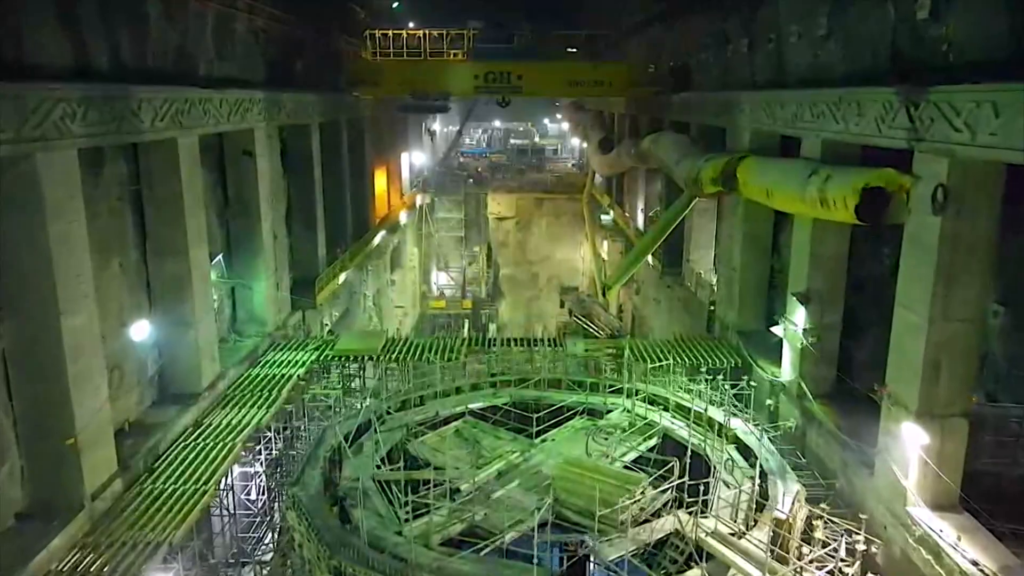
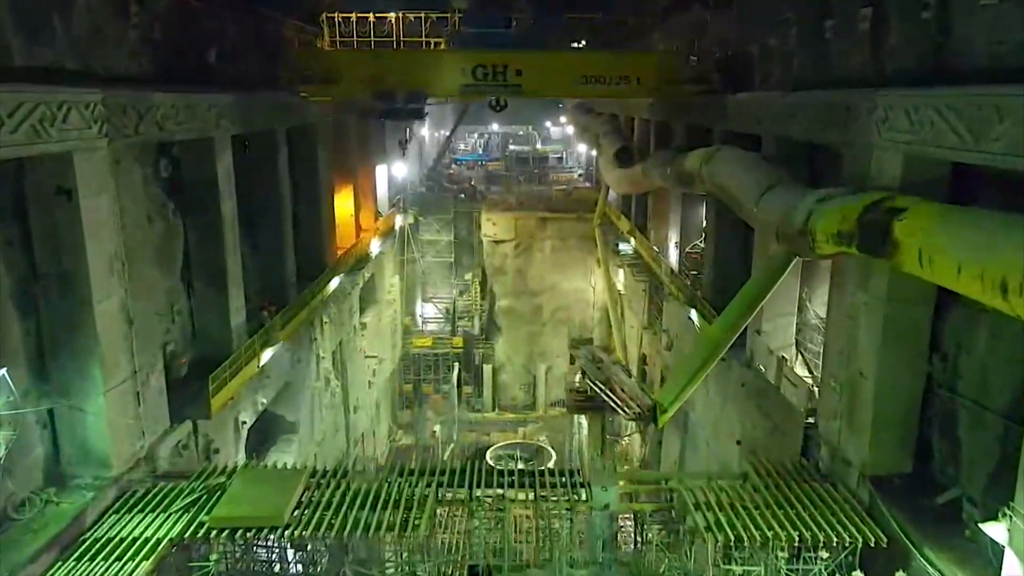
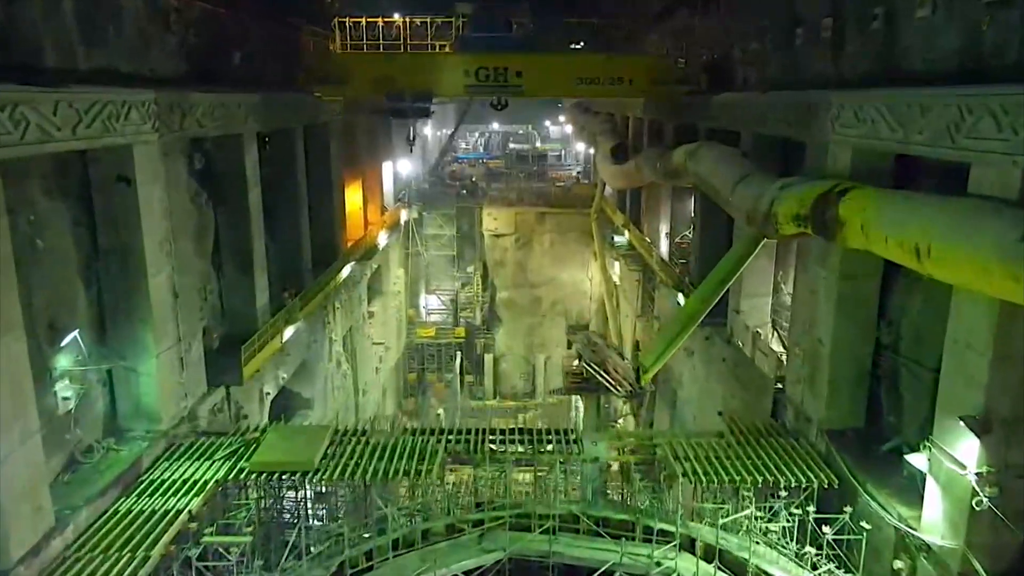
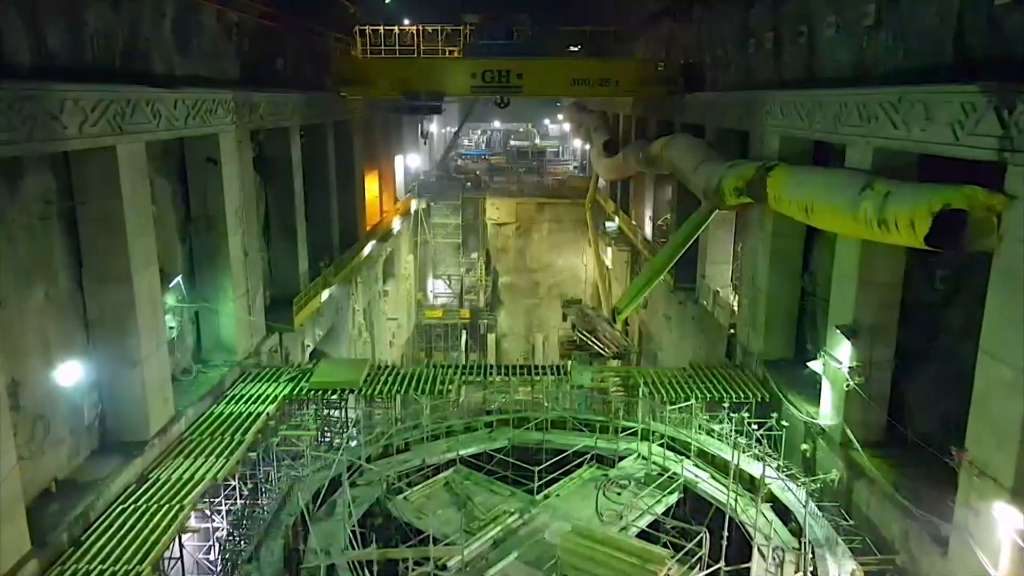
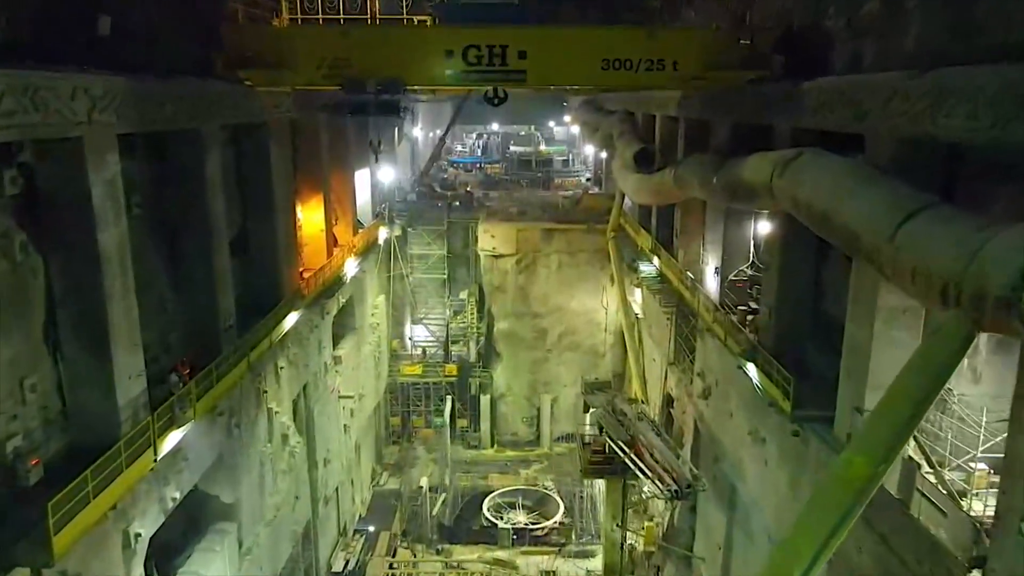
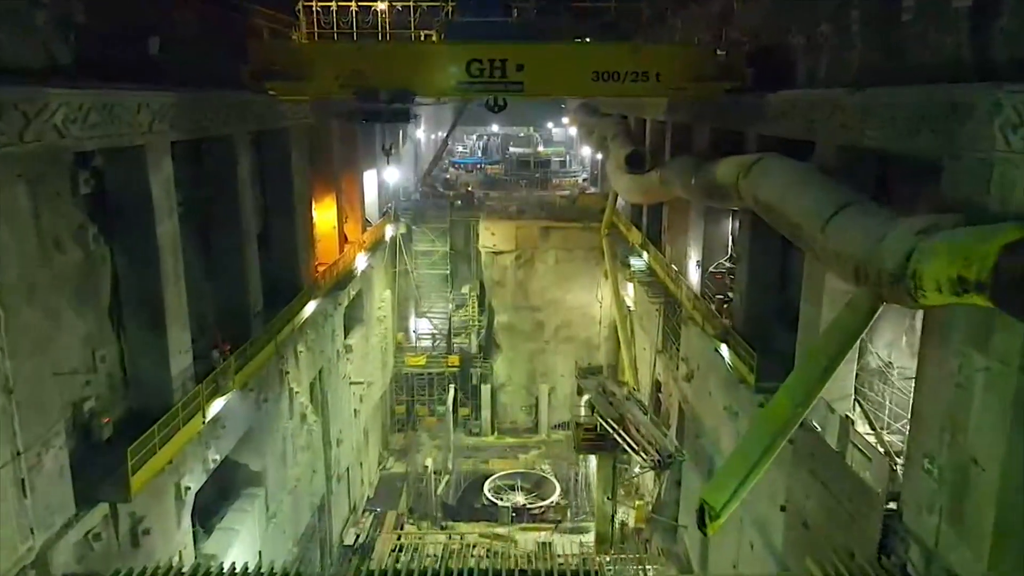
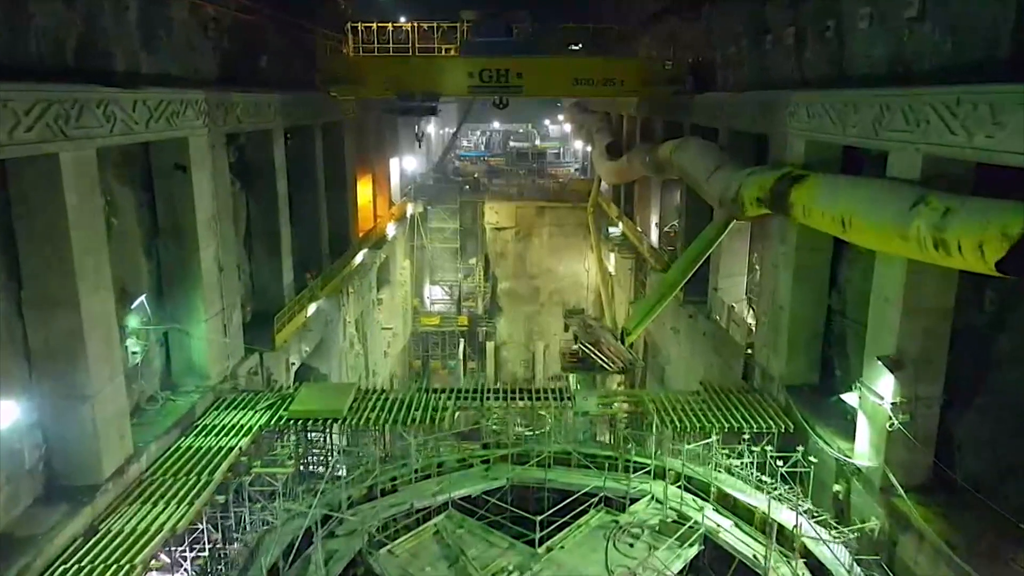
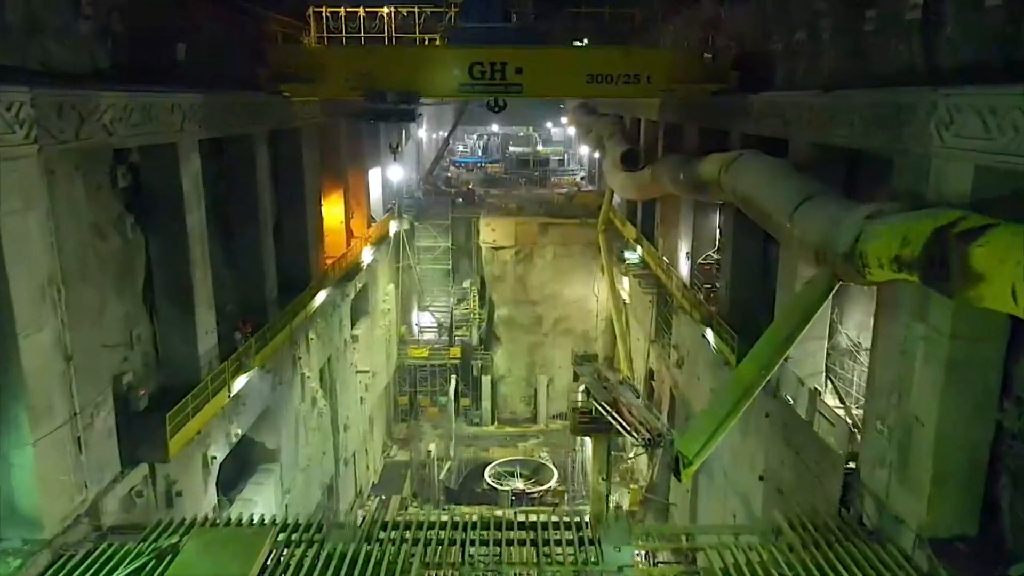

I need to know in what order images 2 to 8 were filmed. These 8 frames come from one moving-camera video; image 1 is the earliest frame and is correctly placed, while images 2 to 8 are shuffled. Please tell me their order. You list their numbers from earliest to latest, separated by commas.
4, 7, 3, 2, 8, 6, 5
